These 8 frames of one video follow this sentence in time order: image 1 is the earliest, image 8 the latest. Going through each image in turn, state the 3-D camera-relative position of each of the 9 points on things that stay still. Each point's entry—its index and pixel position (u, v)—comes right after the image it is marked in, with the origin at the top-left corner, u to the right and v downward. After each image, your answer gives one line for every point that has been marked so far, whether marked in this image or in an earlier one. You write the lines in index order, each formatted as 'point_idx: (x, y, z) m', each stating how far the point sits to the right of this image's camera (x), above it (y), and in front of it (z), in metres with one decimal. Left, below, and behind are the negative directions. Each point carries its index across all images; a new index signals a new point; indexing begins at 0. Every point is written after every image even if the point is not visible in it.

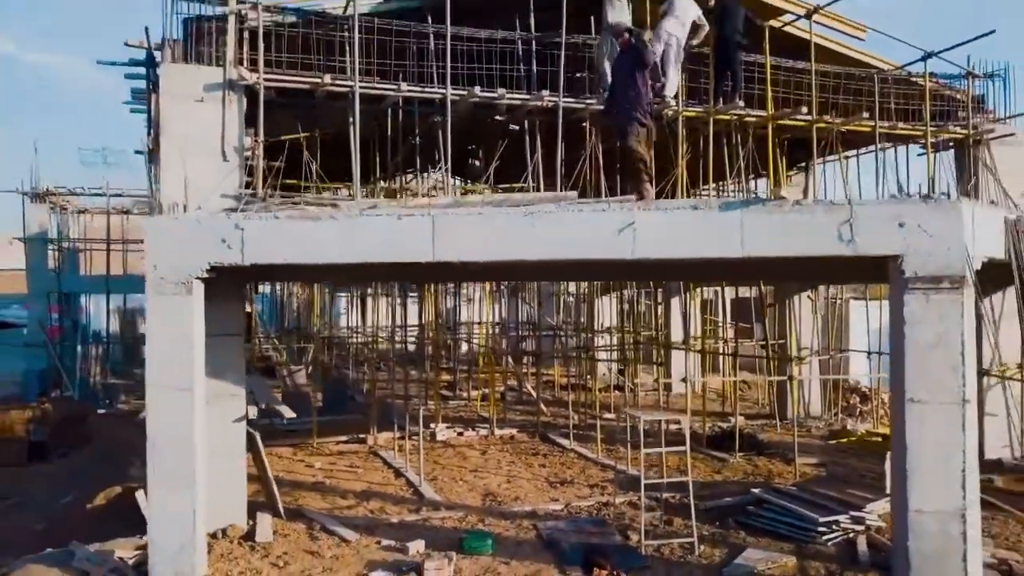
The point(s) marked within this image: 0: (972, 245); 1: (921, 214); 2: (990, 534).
0: (+3.0, +0.3, +5.5) m
1: (+2.6, +0.5, +5.4) m
2: (+4.1, -2.1, +7.3) m
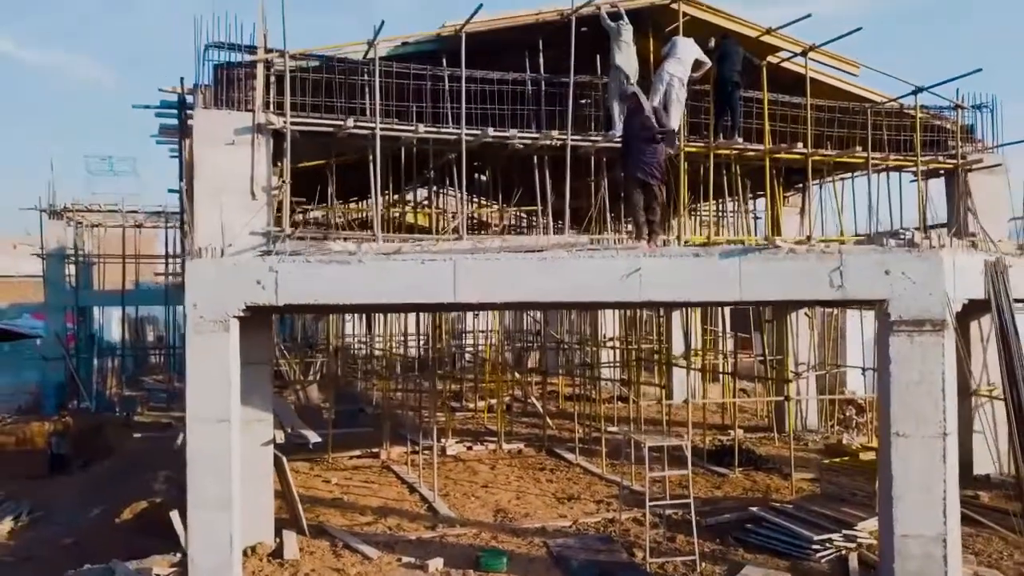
0: (+3.1, 0.0, +6.0) m
1: (+2.7, +0.2, +5.9) m
2: (+4.2, -2.4, +7.8) m
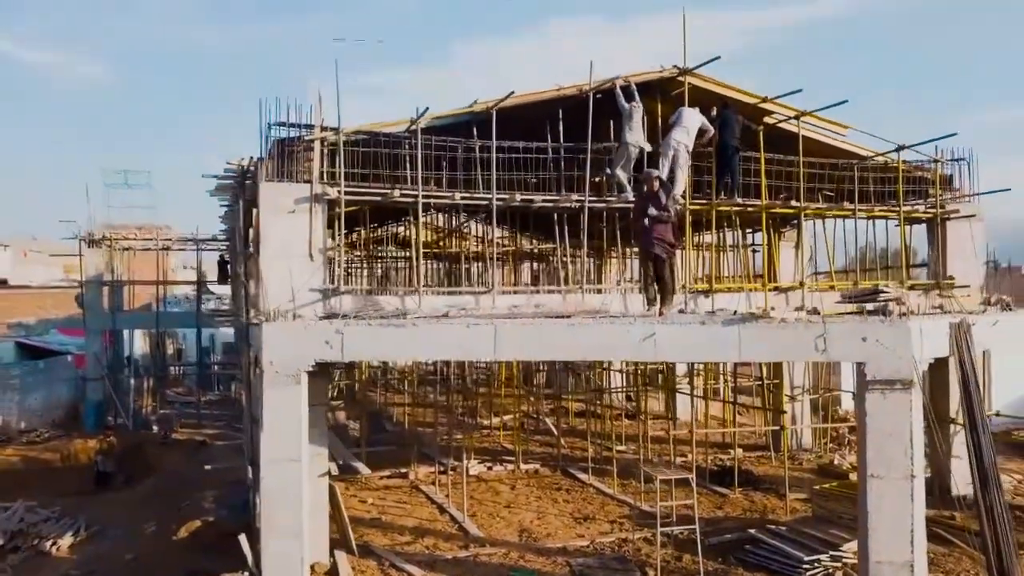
0: (+3.4, -0.5, +7.1) m
1: (+3.0, -0.3, +7.0) m
2: (+4.5, -2.9, +8.8) m
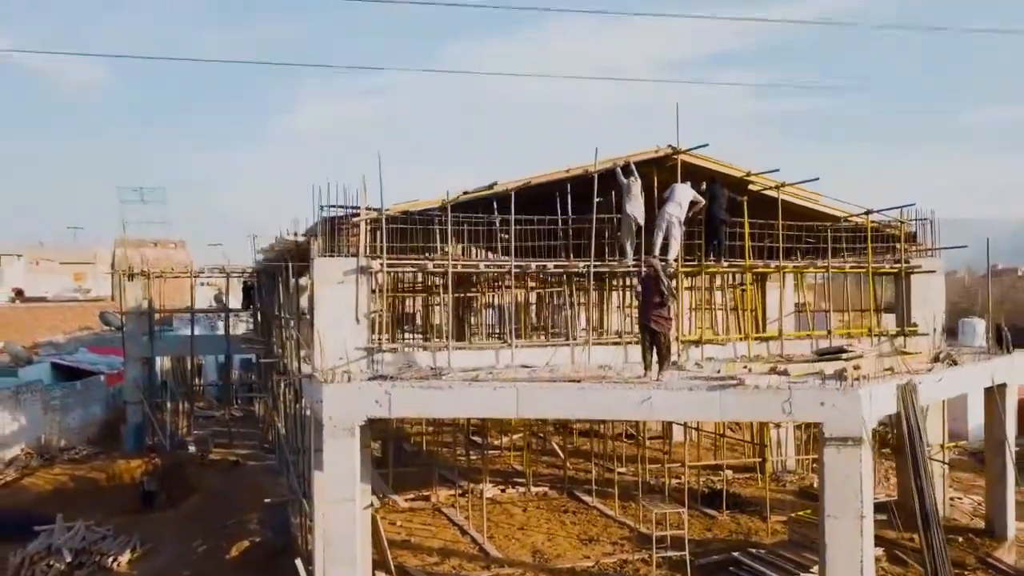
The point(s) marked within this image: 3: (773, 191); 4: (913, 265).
0: (+3.6, -1.3, +8.6) m
1: (+3.2, -1.1, +8.5) m
2: (+4.7, -3.7, +10.3) m
3: (+3.9, +1.5, +12.8) m
4: (+6.4, +0.4, +13.4) m
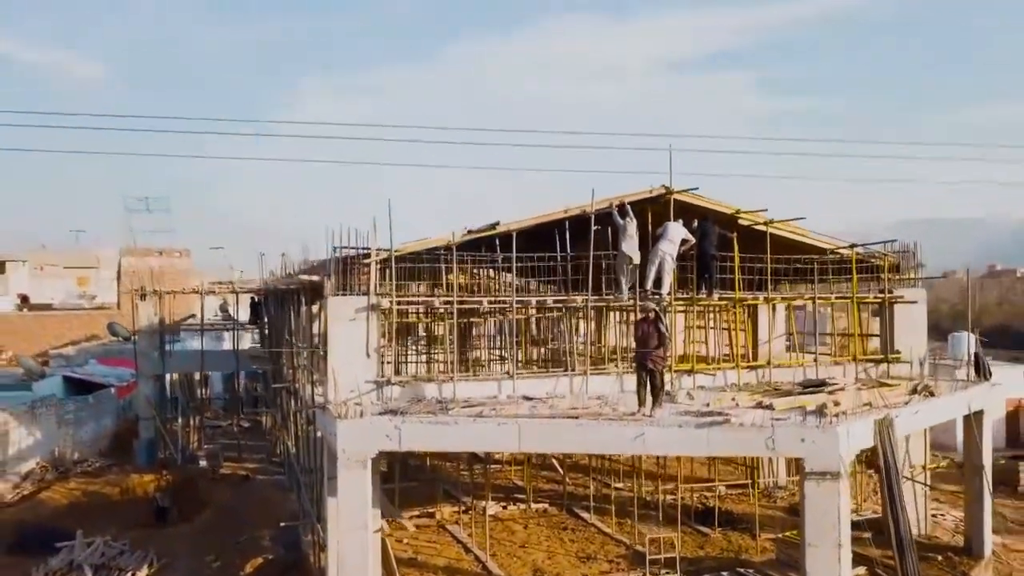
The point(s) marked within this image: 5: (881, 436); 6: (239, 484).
0: (+3.6, -1.8, +9.2) m
1: (+3.2, -1.6, +9.1) m
2: (+4.7, -4.1, +11.0) m
3: (+4.0, +1.0, +13.4) m
4: (+6.4, -0.1, +14.1) m
5: (+4.3, -1.7, +10.0) m
6: (-6.2, -4.5, +19.2) m
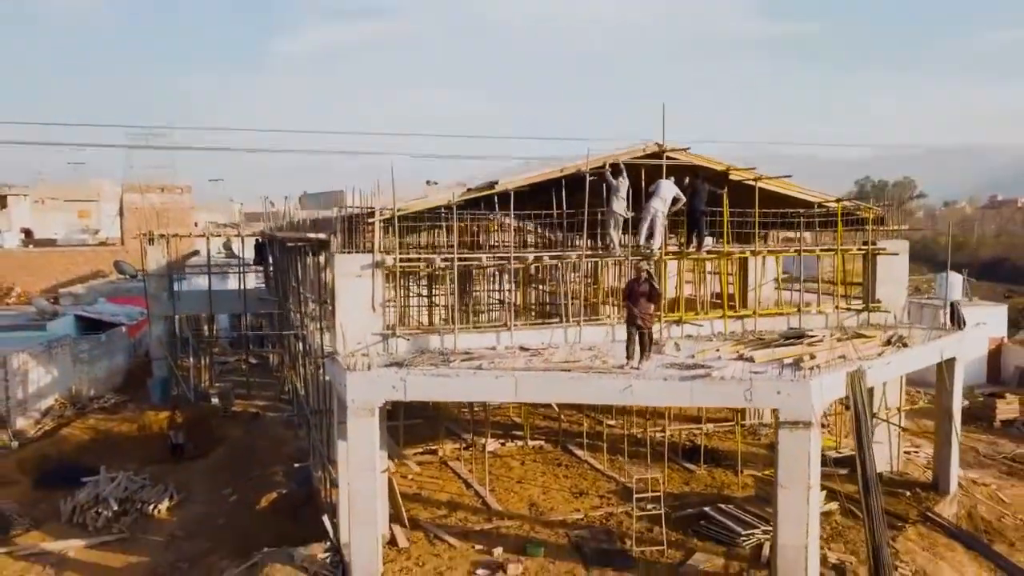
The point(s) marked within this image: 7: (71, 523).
0: (+3.6, -1.3, +10.0) m
1: (+3.2, -1.1, +9.9) m
2: (+4.7, -3.5, +11.9) m
3: (+3.9, +1.8, +13.9) m
4: (+6.3, +0.7, +14.7) m
5: (+4.3, -1.2, +10.7) m
6: (-6.2, -3.2, +20.2) m
7: (-7.9, -4.2, +15.1) m
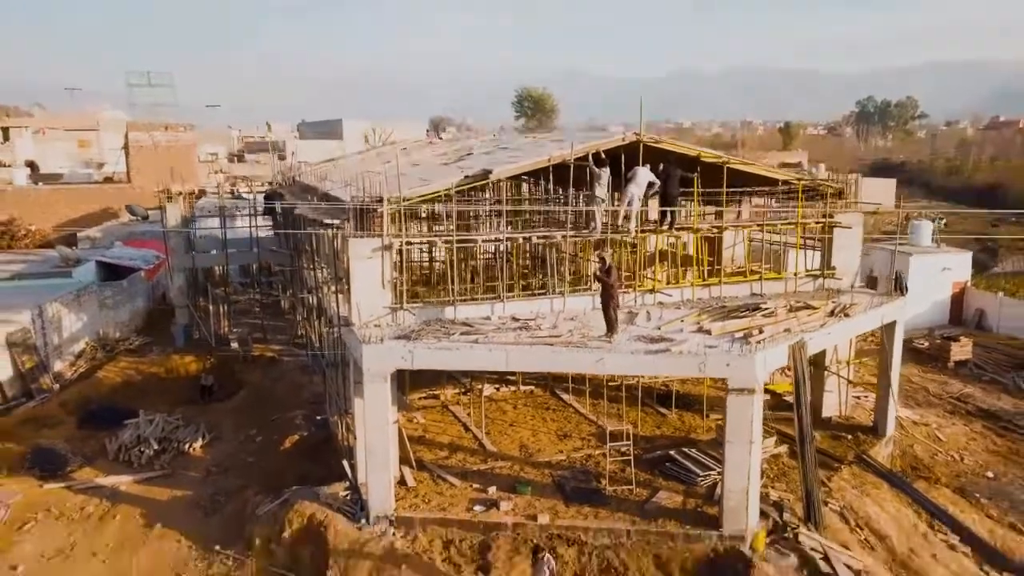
0: (+3.5, -1.1, +11.9) m
1: (+3.1, -1.0, +11.7) m
2: (+4.6, -3.2, +14.0) m
3: (+3.8, +2.3, +15.5) m
4: (+6.2, +1.3, +16.4) m
5: (+4.2, -1.0, +12.6) m
6: (-6.4, -2.0, +22.1) m
7: (-8.0, -3.5, +17.2) m
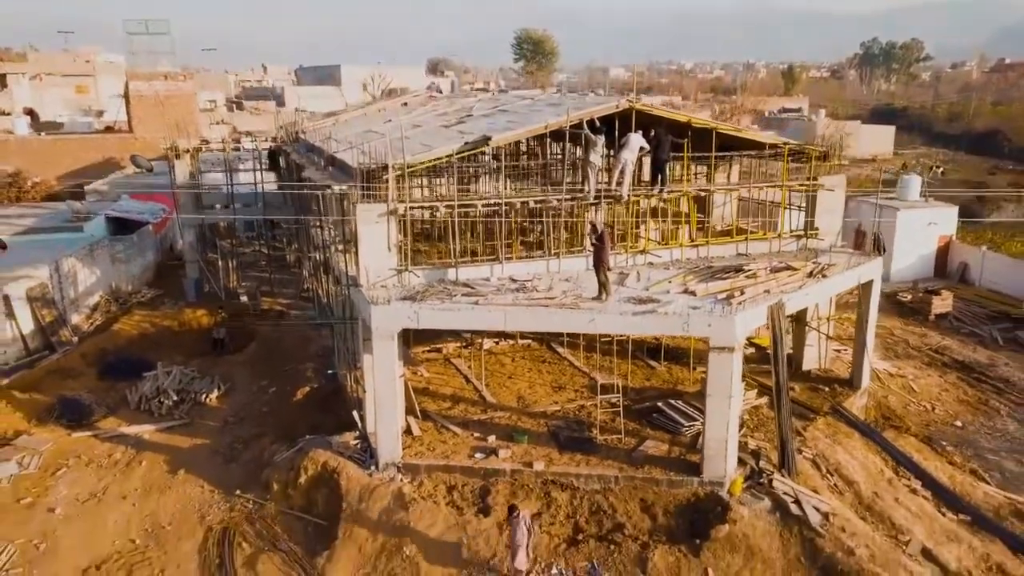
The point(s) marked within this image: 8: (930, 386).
0: (+3.4, -0.6, +12.8) m
1: (+3.1, -0.5, +12.7) m
2: (+4.5, -2.5, +15.1) m
3: (+3.8, +3.0, +16.2) m
4: (+6.2, +2.1, +17.1) m
5: (+4.1, -0.4, +13.5) m
6: (-6.4, -0.8, +23.1) m
7: (-8.1, -2.6, +18.3) m
8: (+9.7, -2.3, +19.7) m
